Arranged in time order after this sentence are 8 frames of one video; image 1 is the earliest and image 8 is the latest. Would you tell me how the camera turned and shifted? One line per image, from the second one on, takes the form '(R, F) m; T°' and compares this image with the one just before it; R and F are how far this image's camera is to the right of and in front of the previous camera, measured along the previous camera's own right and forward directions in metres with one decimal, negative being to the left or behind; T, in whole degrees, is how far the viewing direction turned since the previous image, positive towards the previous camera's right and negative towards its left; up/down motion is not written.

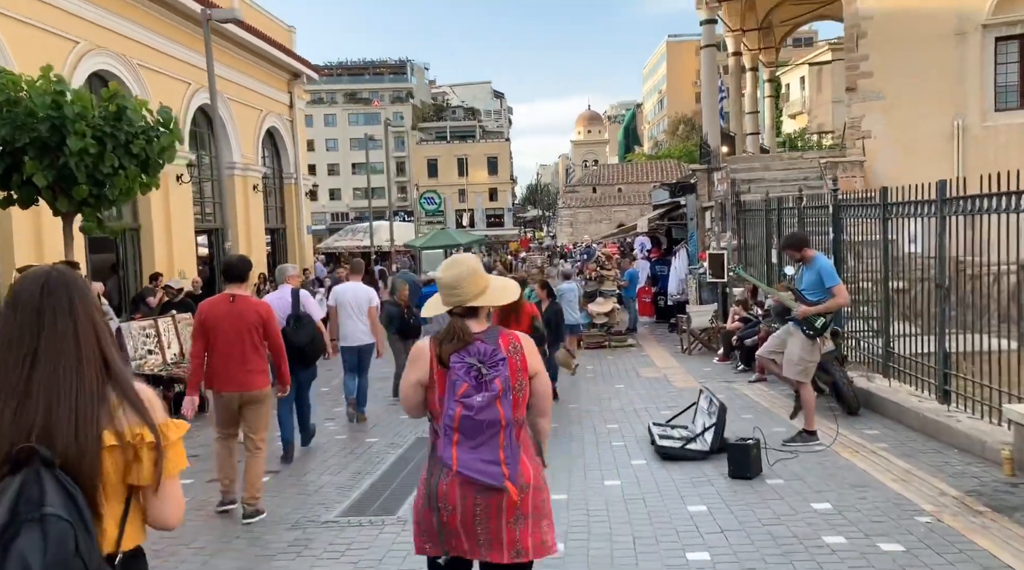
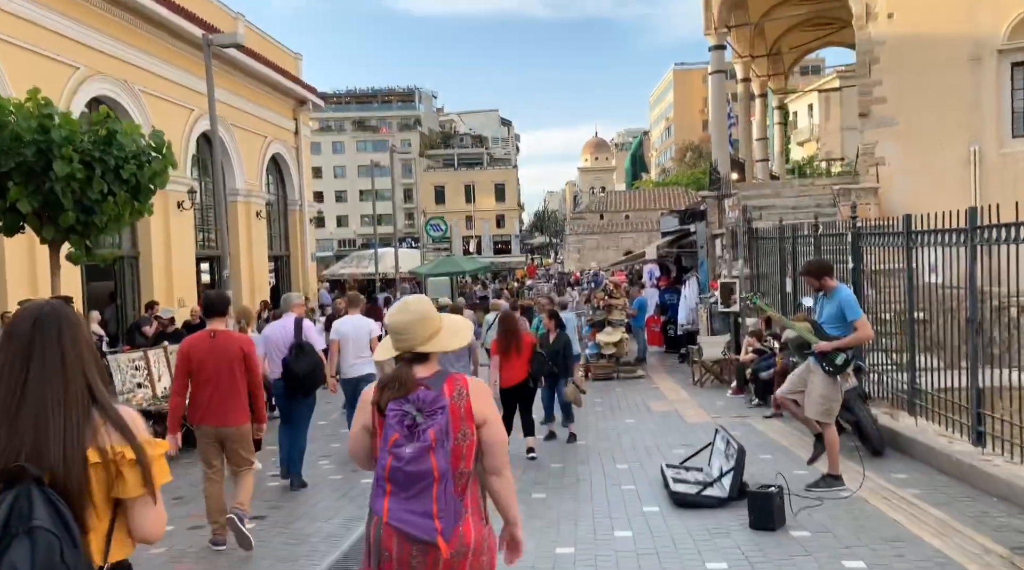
(0.0, +0.4) m; 0°
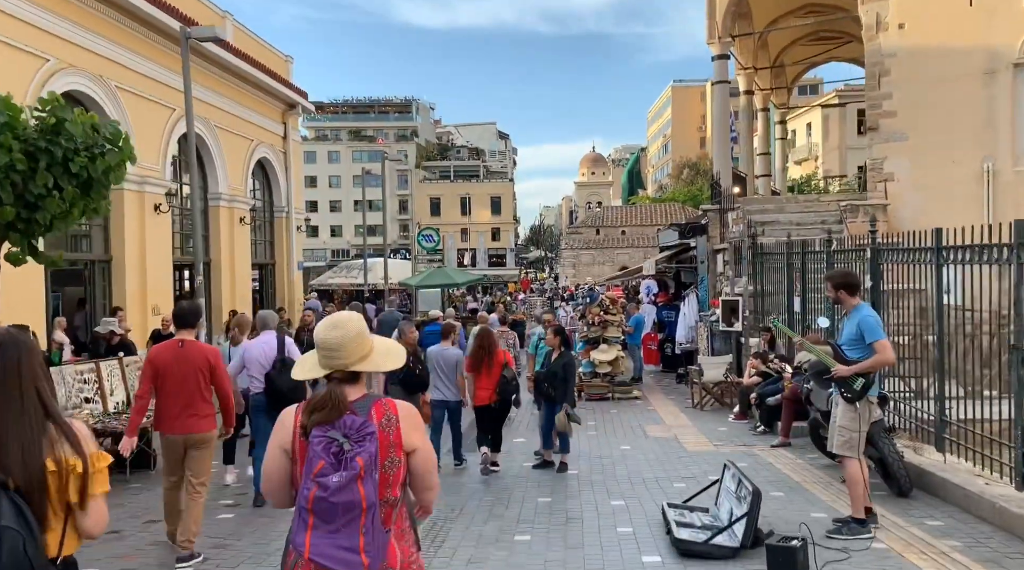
(+0.1, +0.8) m; 0°
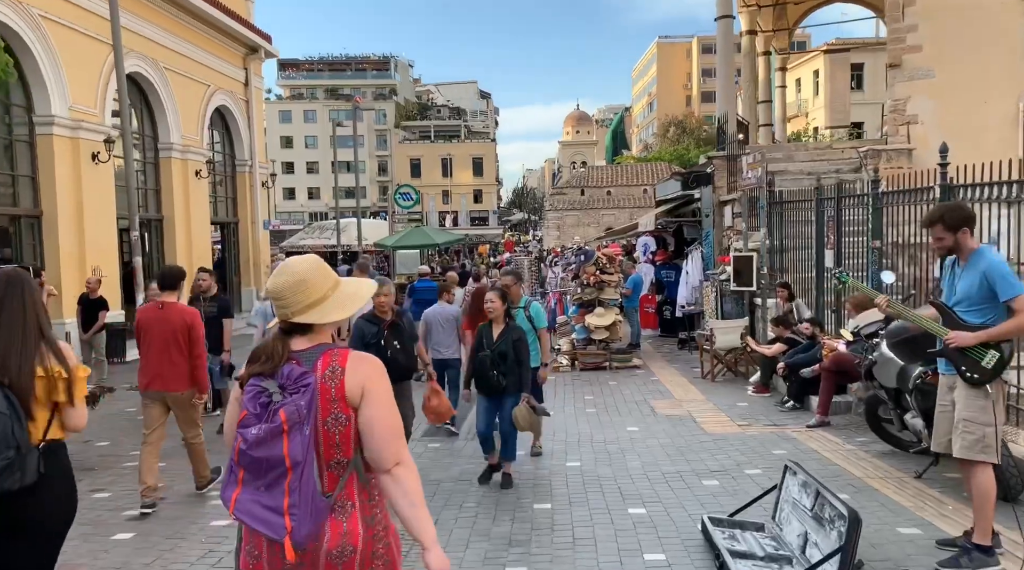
(0.0, +1.8) m; +1°
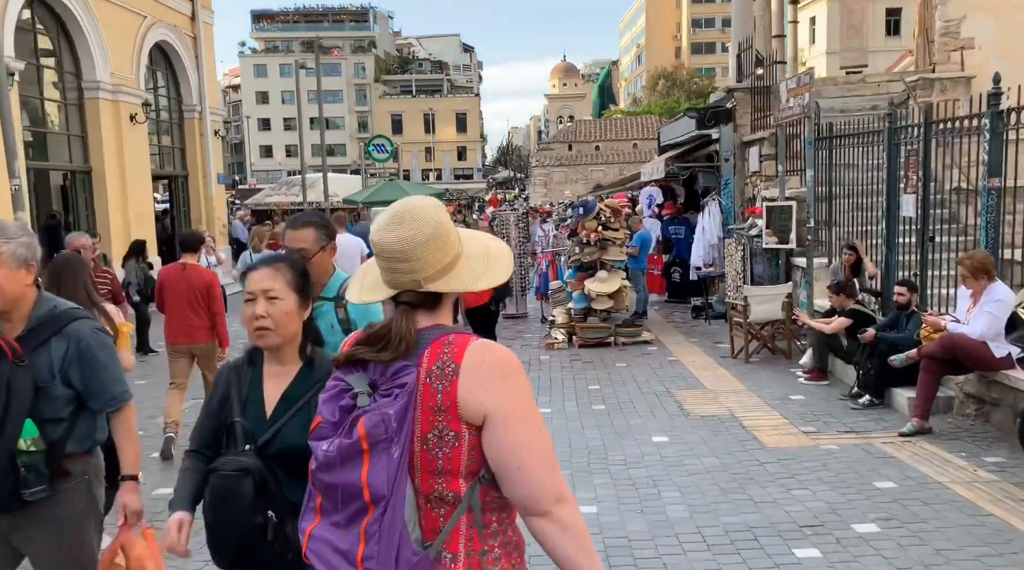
(0.0, +2.5) m; +1°
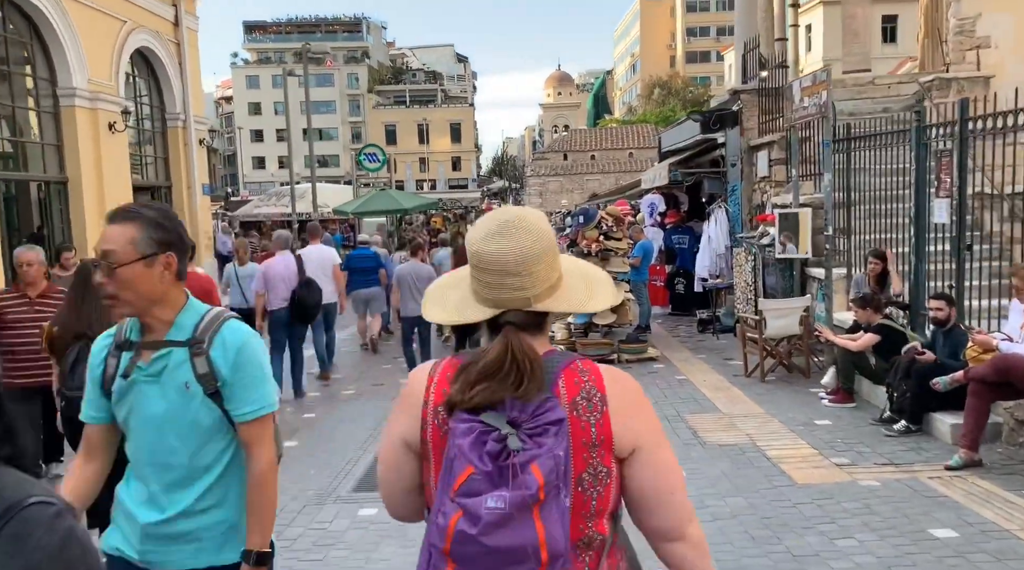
(0.0, +0.7) m; 0°
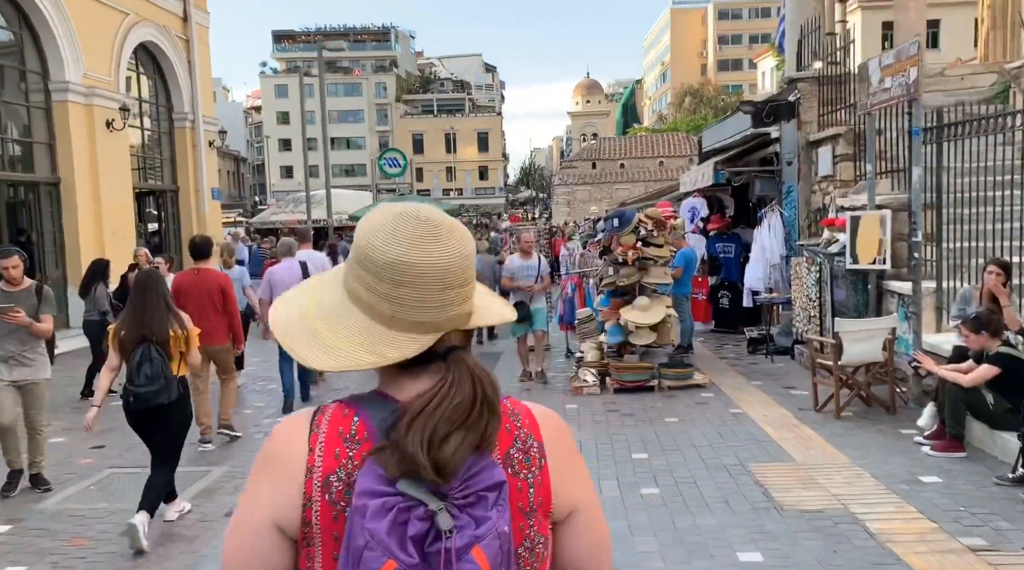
(0.0, +1.5) m; -2°
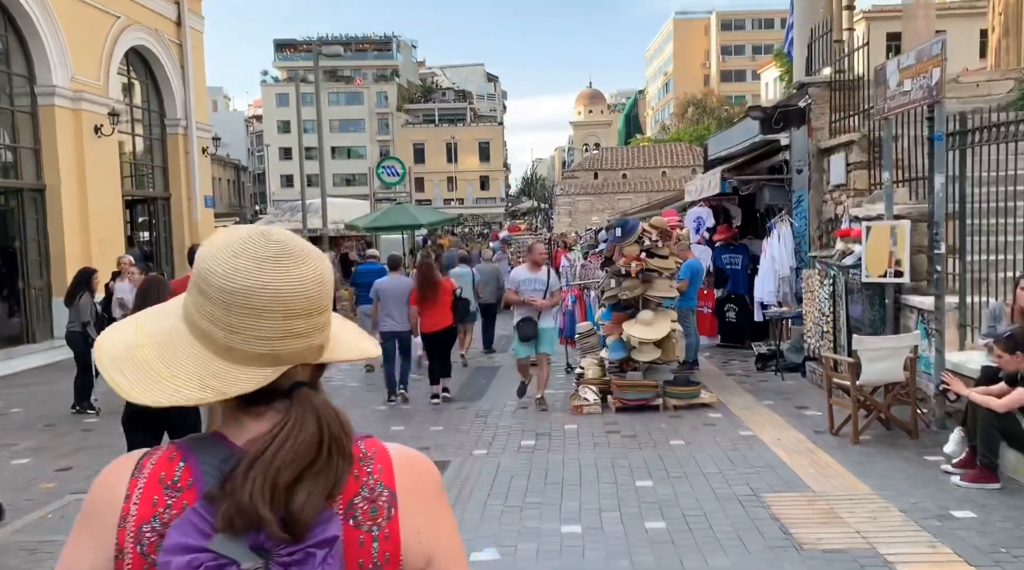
(0.0, +0.5) m; 0°
